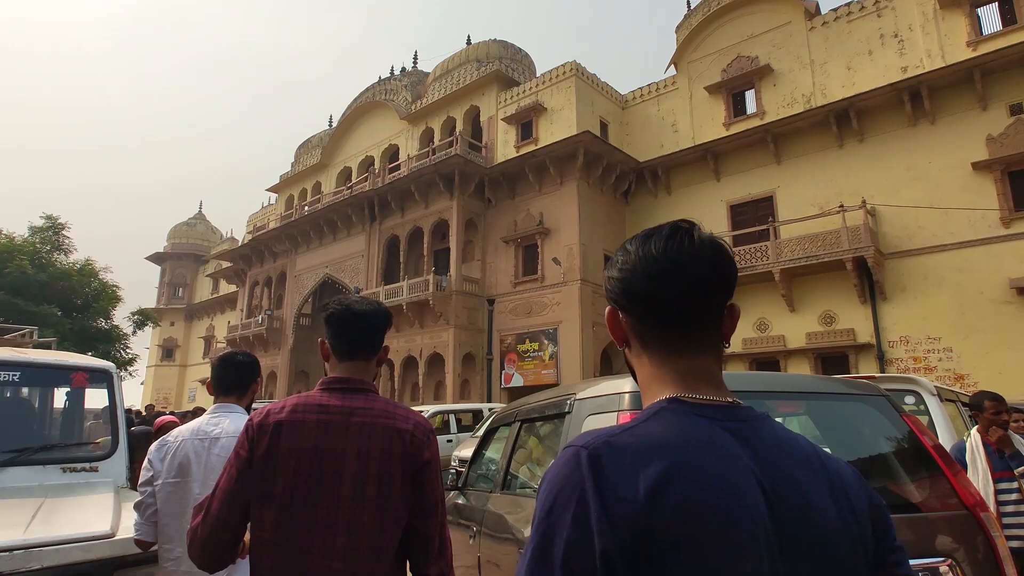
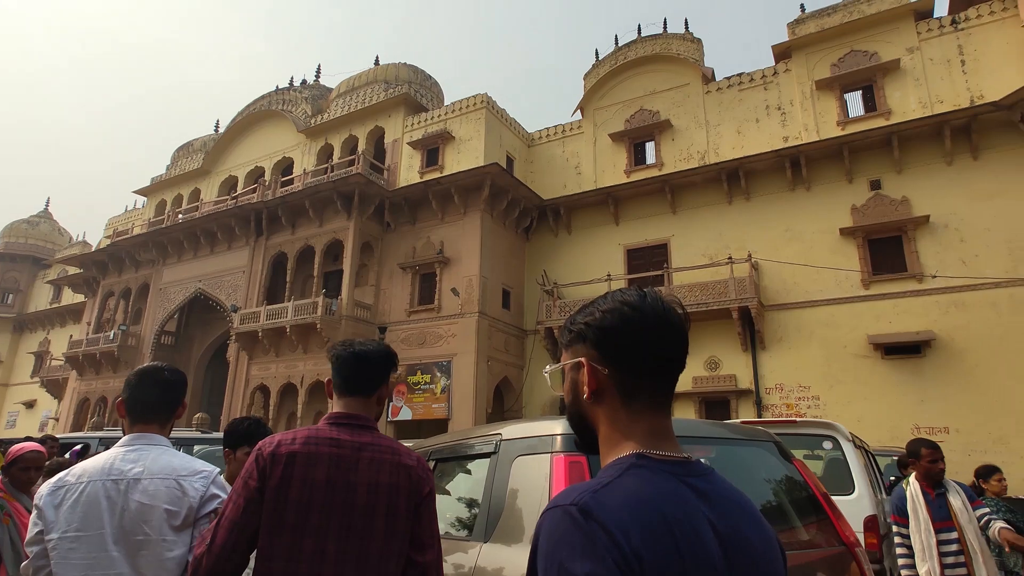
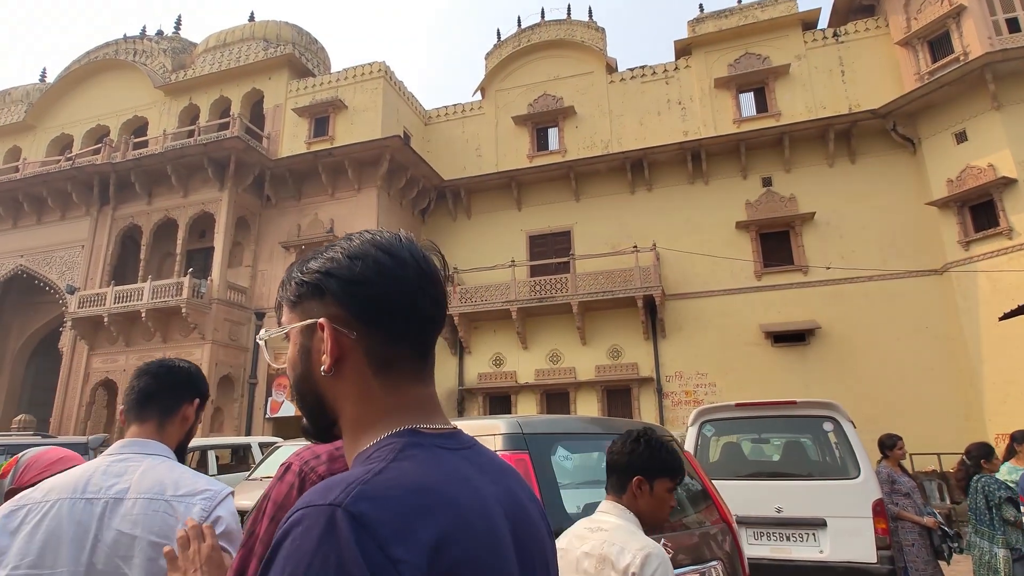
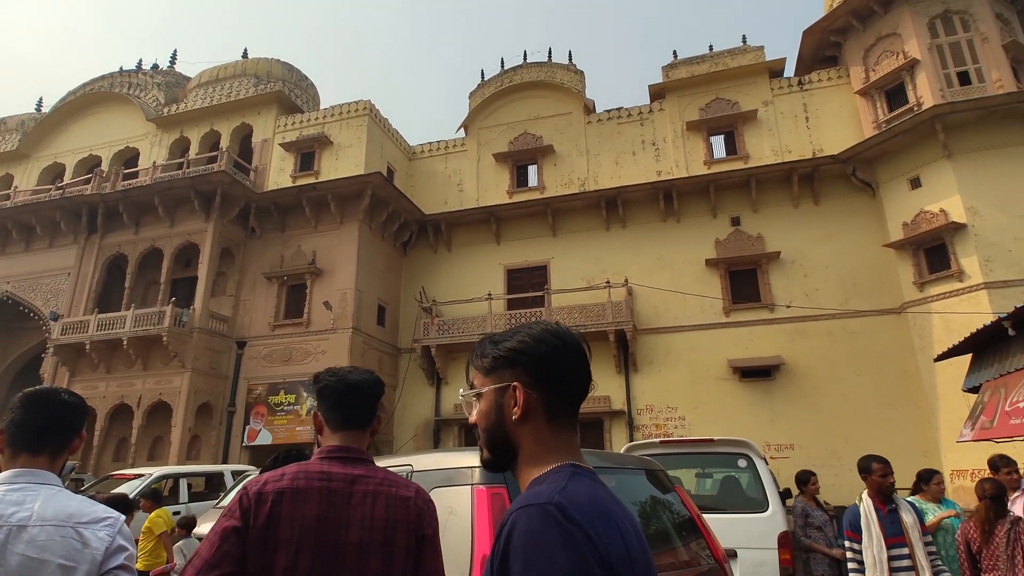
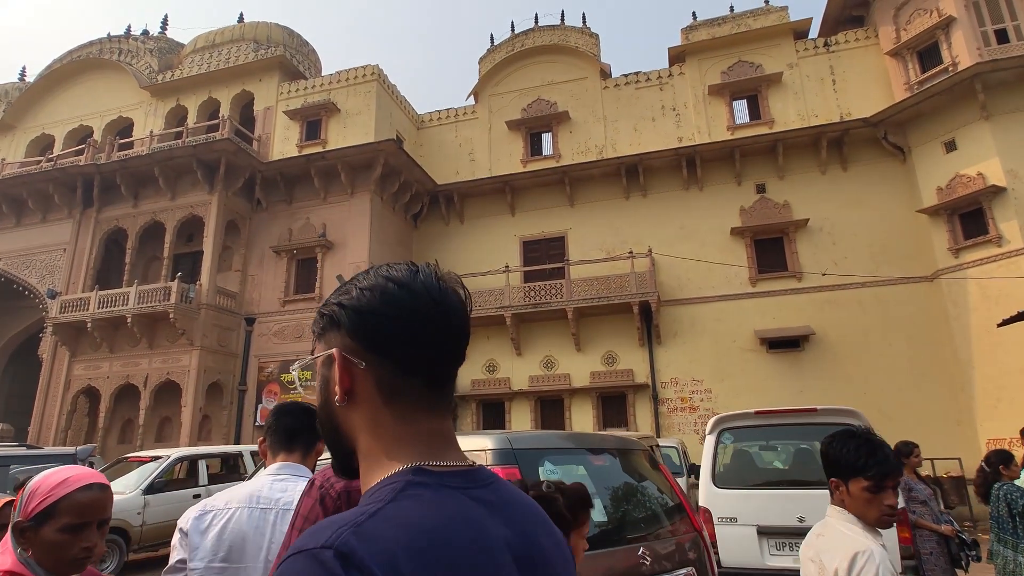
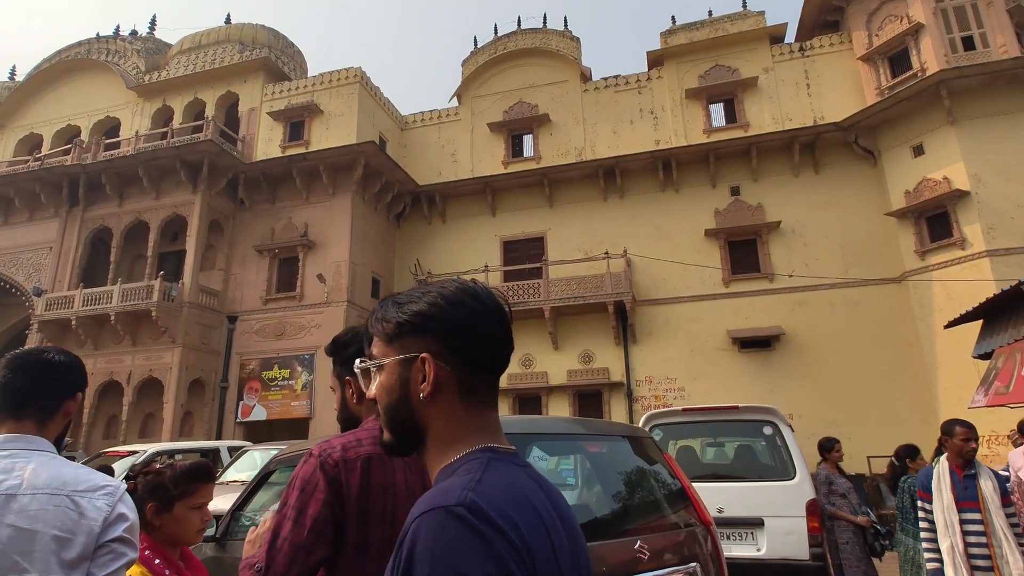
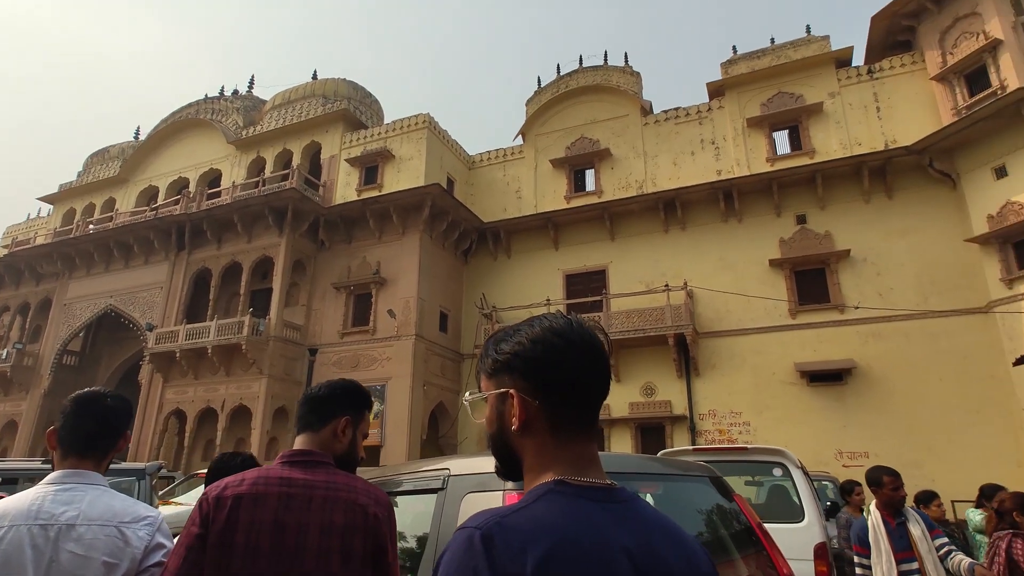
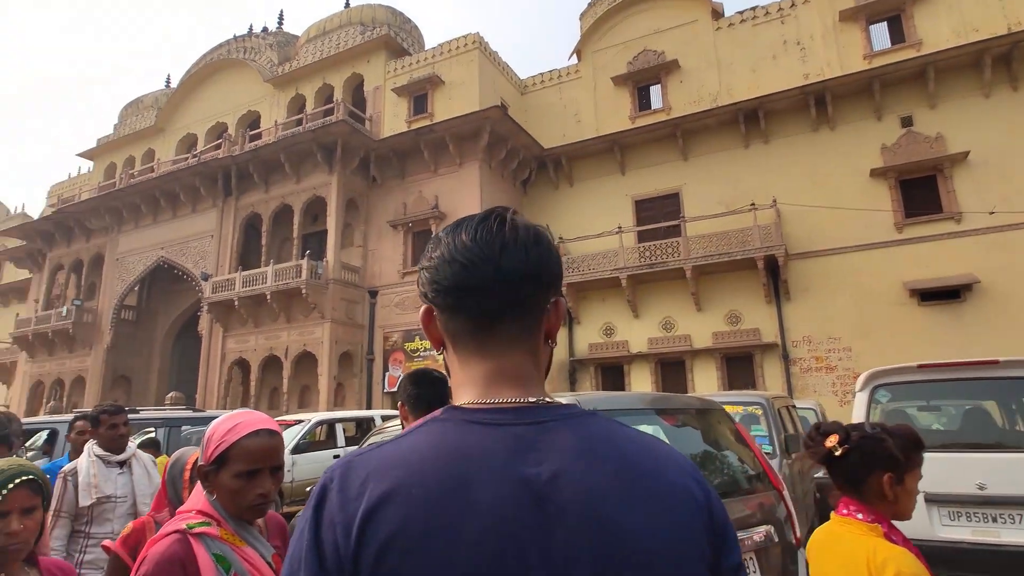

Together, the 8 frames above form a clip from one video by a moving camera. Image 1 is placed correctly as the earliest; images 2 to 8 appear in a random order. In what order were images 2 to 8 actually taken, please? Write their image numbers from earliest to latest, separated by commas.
2, 7, 4, 6, 3, 5, 8
